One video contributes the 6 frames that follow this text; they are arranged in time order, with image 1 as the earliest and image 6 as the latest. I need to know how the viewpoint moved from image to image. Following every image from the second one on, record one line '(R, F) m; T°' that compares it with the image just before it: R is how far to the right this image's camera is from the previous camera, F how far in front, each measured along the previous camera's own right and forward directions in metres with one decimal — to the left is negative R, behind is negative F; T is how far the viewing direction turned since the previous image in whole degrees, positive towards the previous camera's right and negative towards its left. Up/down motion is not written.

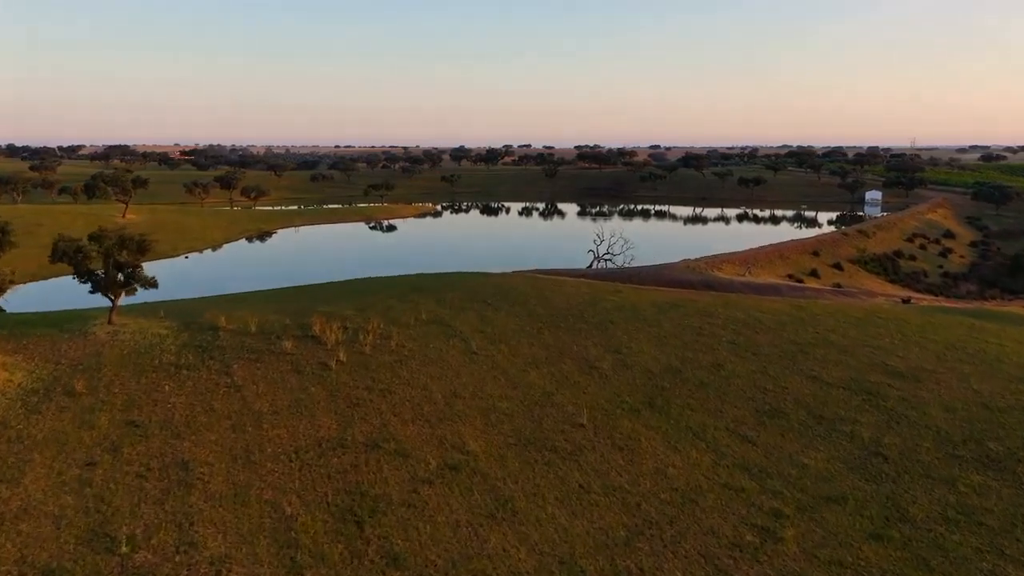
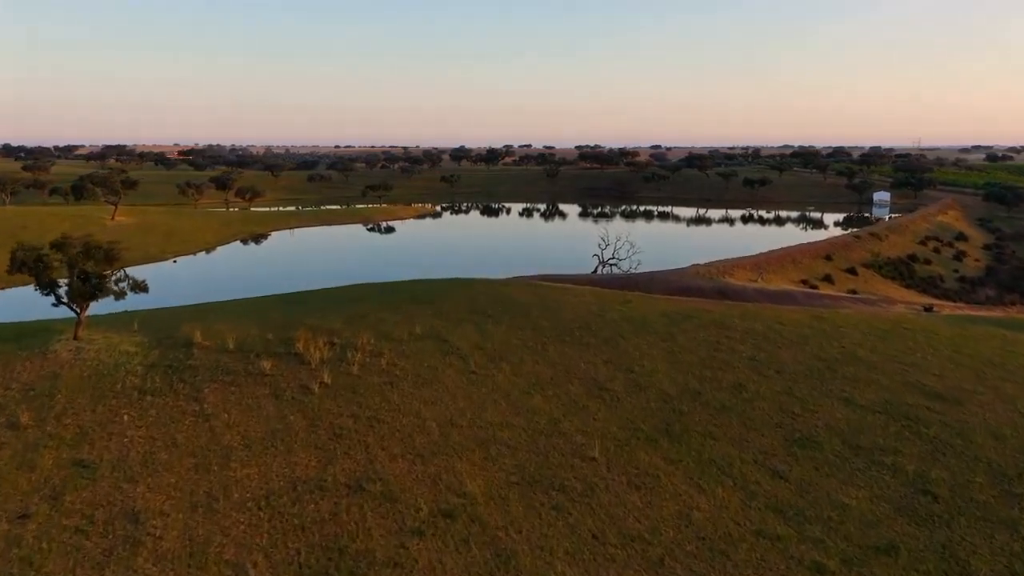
(-0.1, +1.9) m; 0°
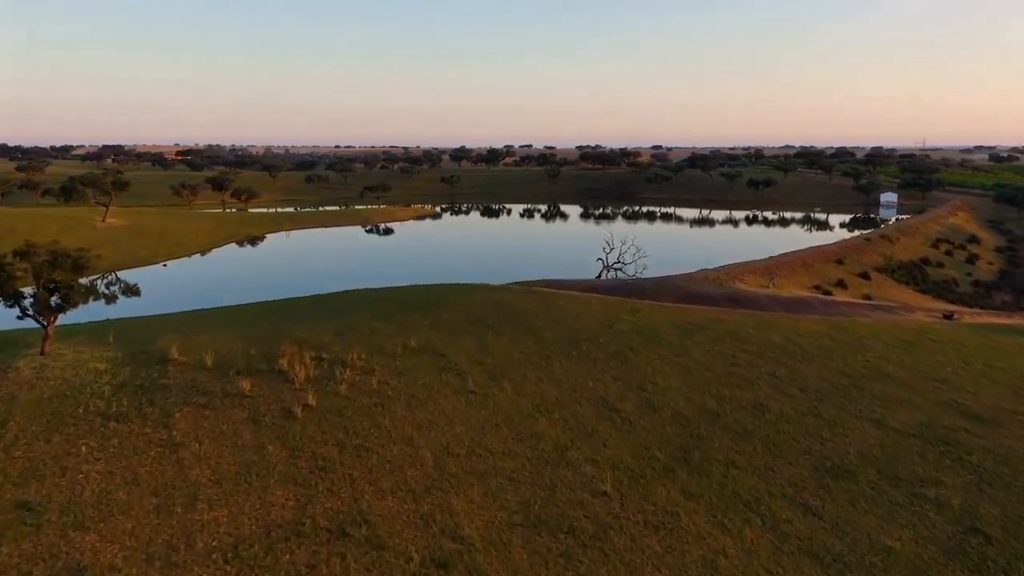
(-0.1, +1.6) m; 0°
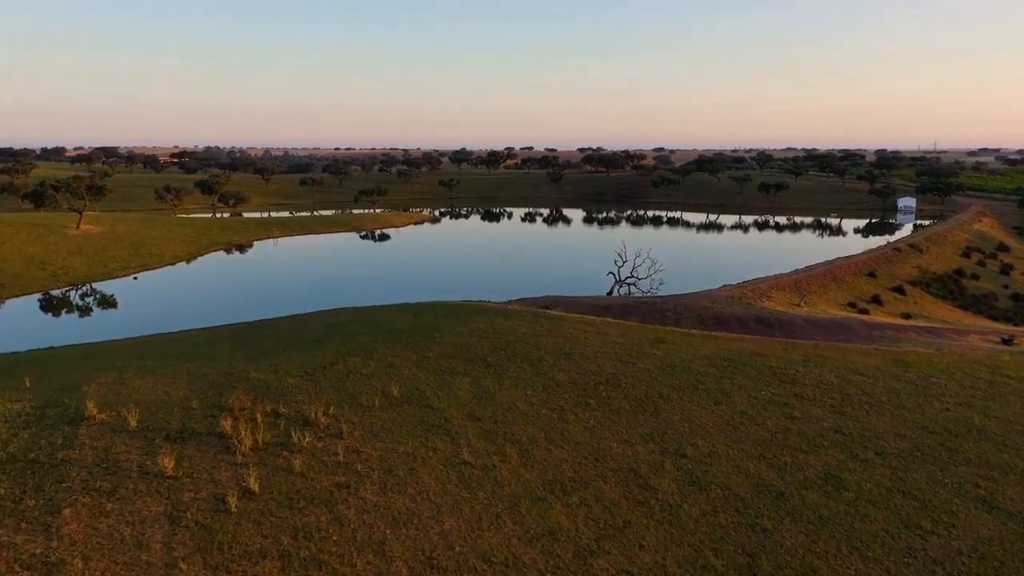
(-0.1, +3.9) m; 0°
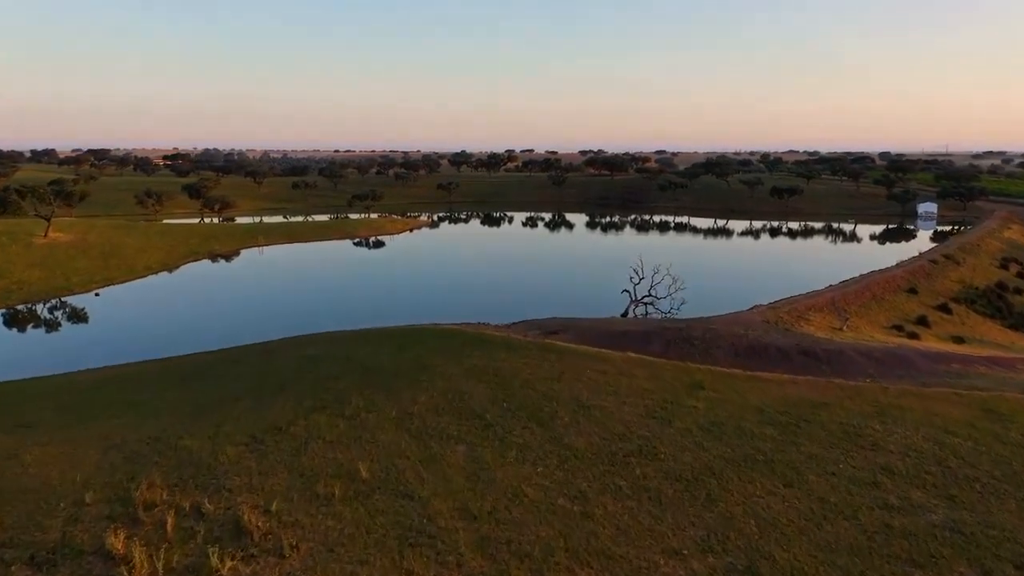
(-0.1, +4.2) m; 0°
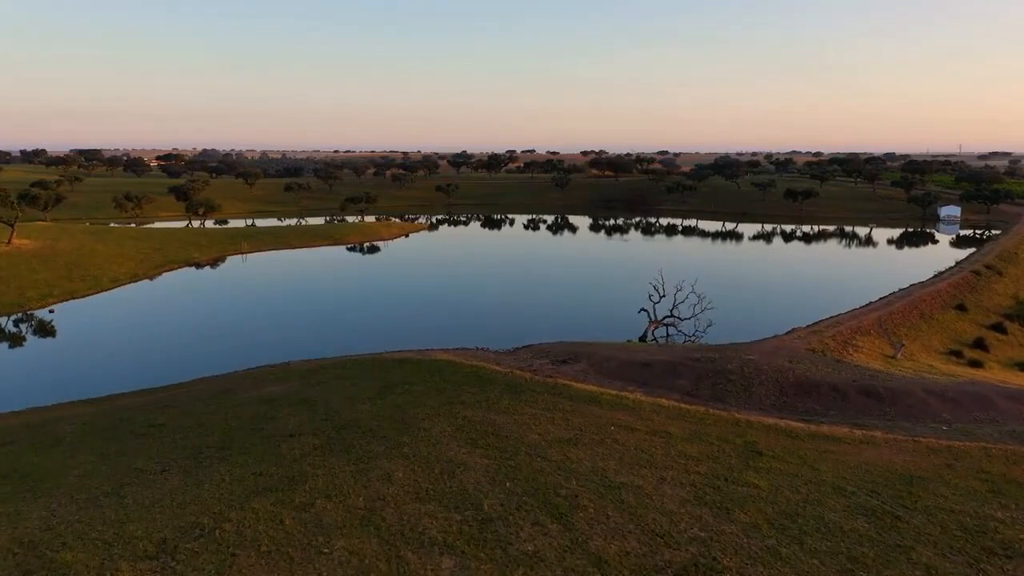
(-0.1, +4.1) m; 0°
